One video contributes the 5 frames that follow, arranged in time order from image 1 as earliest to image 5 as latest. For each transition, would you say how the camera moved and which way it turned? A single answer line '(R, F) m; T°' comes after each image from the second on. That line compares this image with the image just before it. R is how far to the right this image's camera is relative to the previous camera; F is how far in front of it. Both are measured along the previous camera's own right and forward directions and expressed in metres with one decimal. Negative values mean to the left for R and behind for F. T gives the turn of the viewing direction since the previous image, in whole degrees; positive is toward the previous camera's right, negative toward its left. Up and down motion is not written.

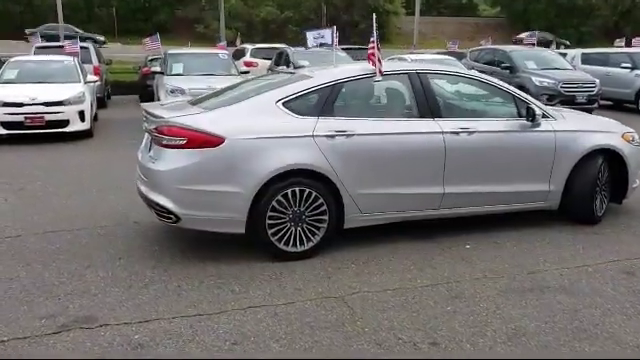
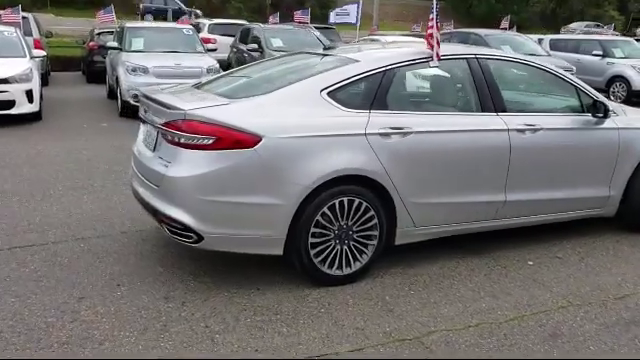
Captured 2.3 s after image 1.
(-0.8, +1.0) m; +6°
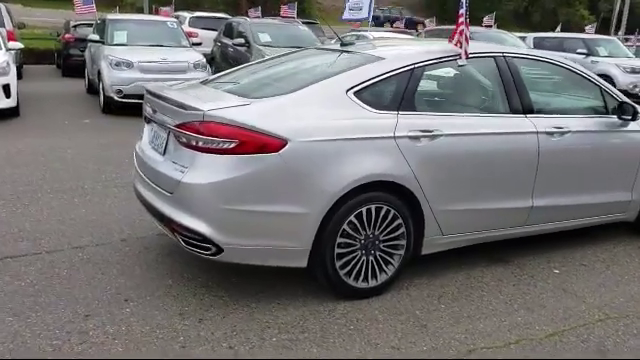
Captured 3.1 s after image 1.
(-0.4, +0.3) m; +3°
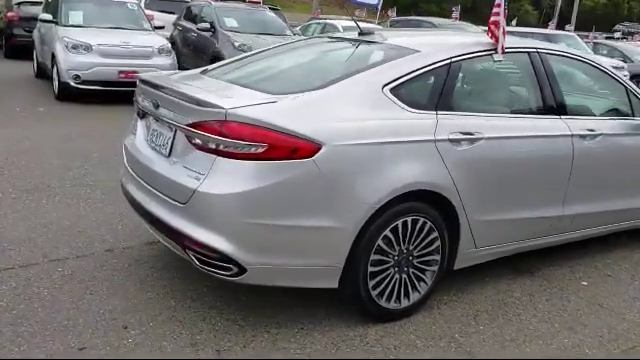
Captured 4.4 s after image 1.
(-0.5, +0.5) m; +5°
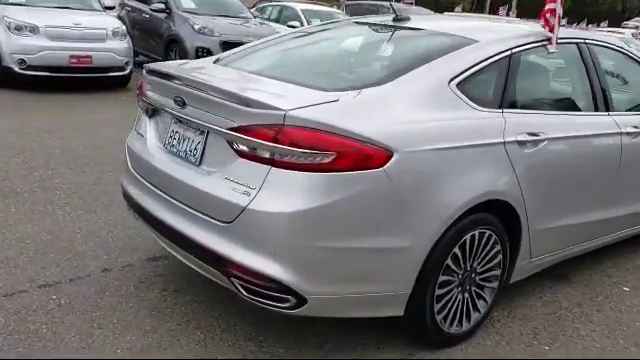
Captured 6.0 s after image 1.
(-0.6, +0.5) m; +6°
